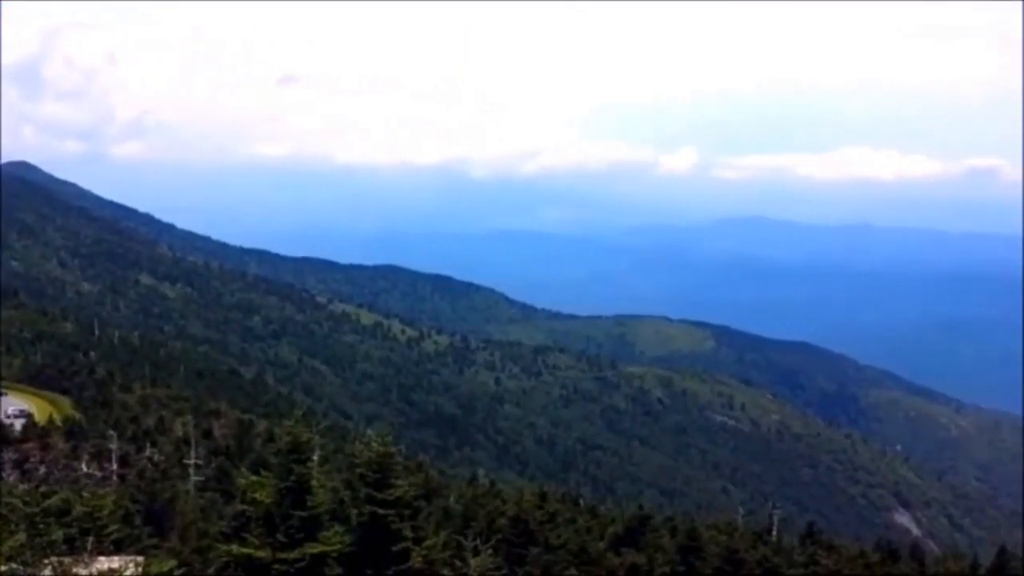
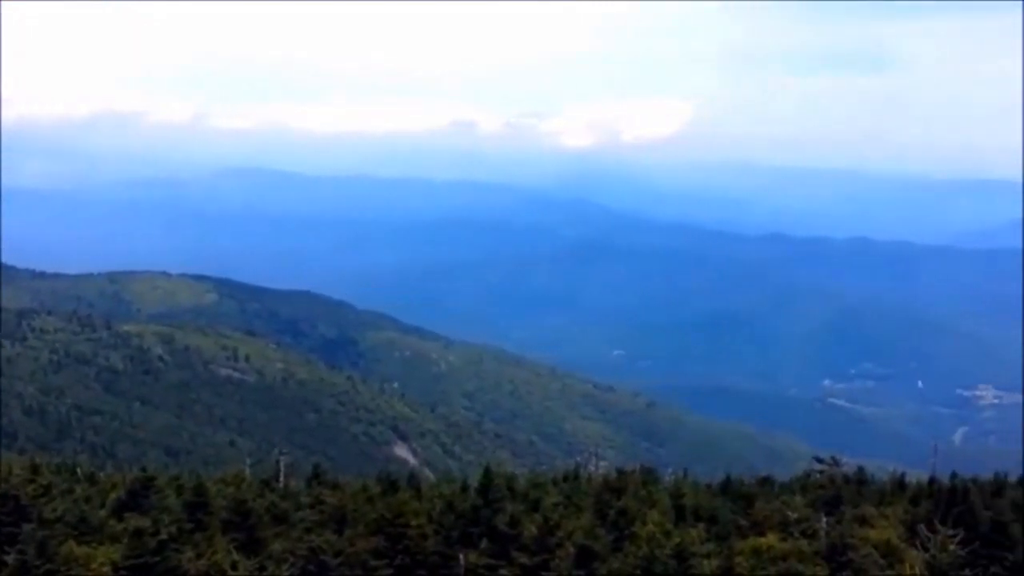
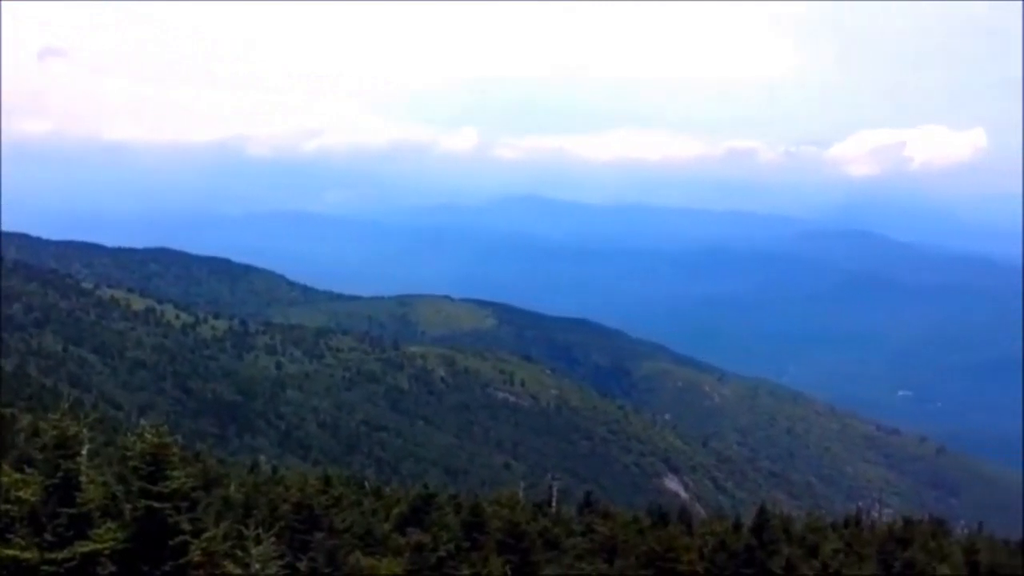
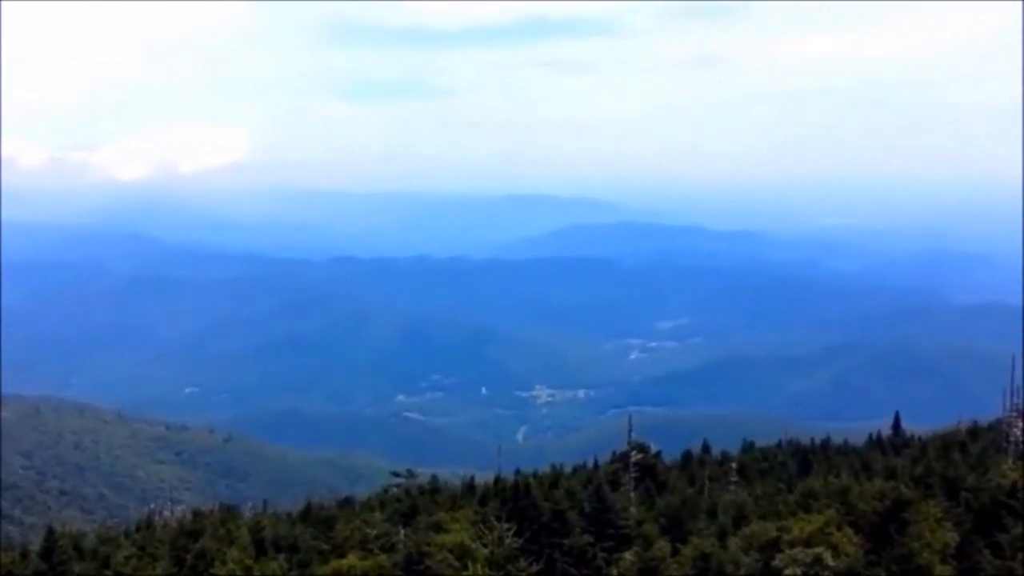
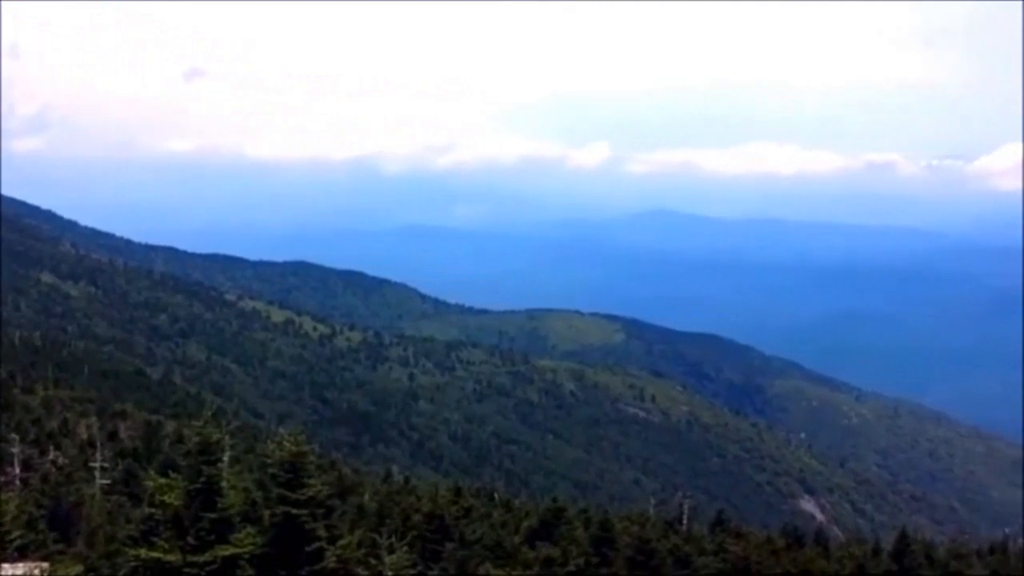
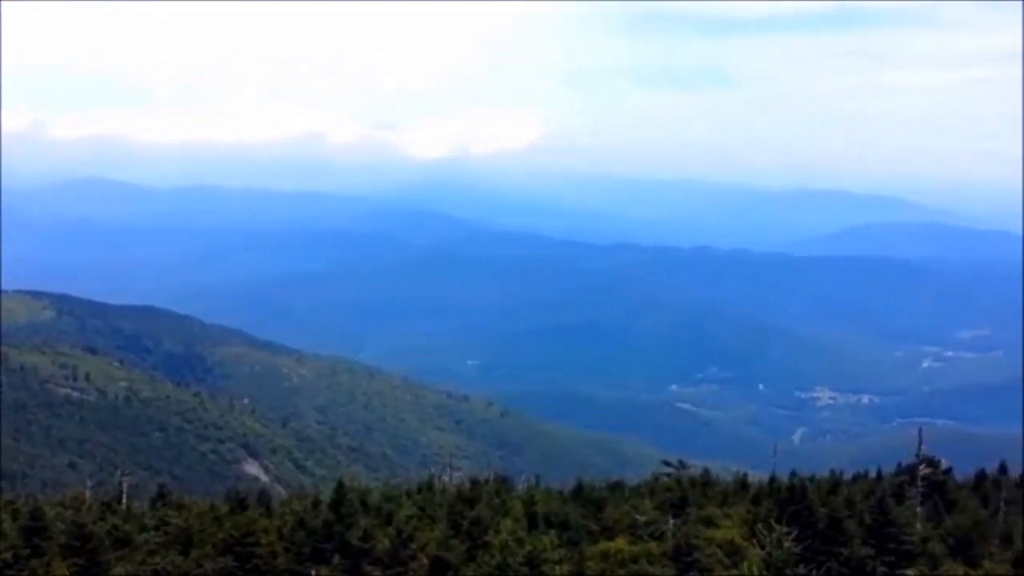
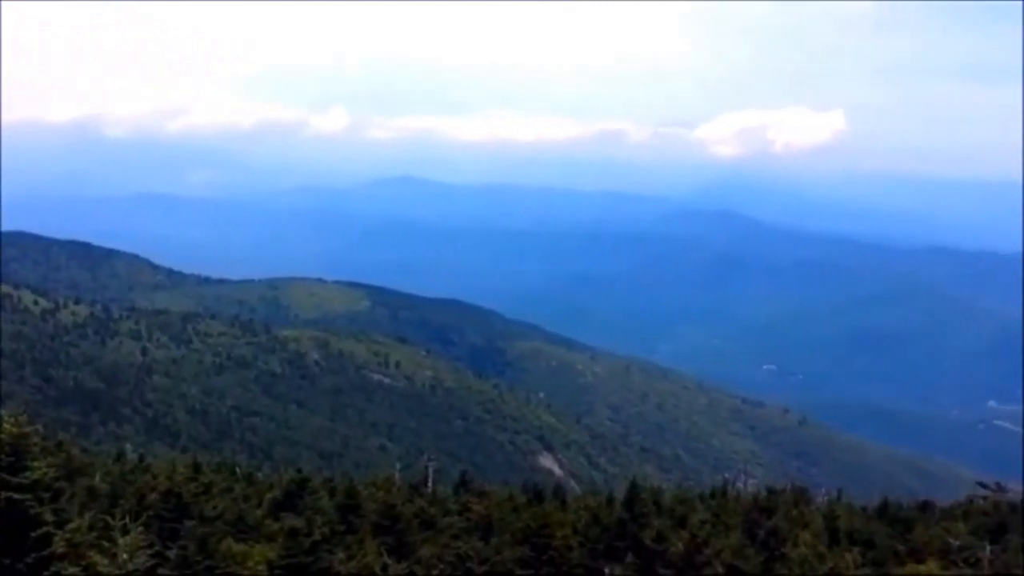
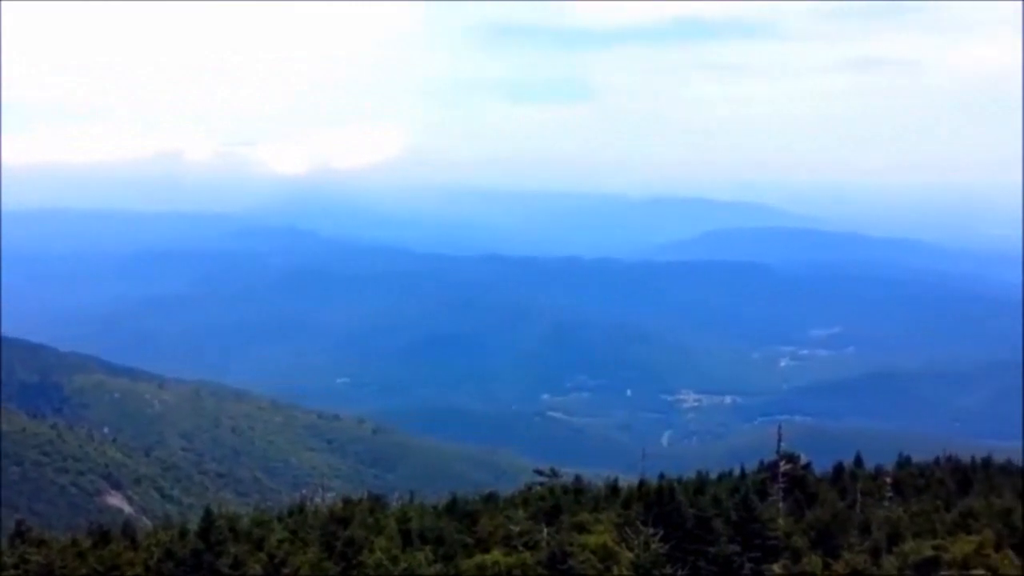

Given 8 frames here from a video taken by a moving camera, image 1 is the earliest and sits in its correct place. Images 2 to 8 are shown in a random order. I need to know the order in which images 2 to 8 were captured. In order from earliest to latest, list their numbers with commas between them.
5, 3, 7, 2, 6, 8, 4
